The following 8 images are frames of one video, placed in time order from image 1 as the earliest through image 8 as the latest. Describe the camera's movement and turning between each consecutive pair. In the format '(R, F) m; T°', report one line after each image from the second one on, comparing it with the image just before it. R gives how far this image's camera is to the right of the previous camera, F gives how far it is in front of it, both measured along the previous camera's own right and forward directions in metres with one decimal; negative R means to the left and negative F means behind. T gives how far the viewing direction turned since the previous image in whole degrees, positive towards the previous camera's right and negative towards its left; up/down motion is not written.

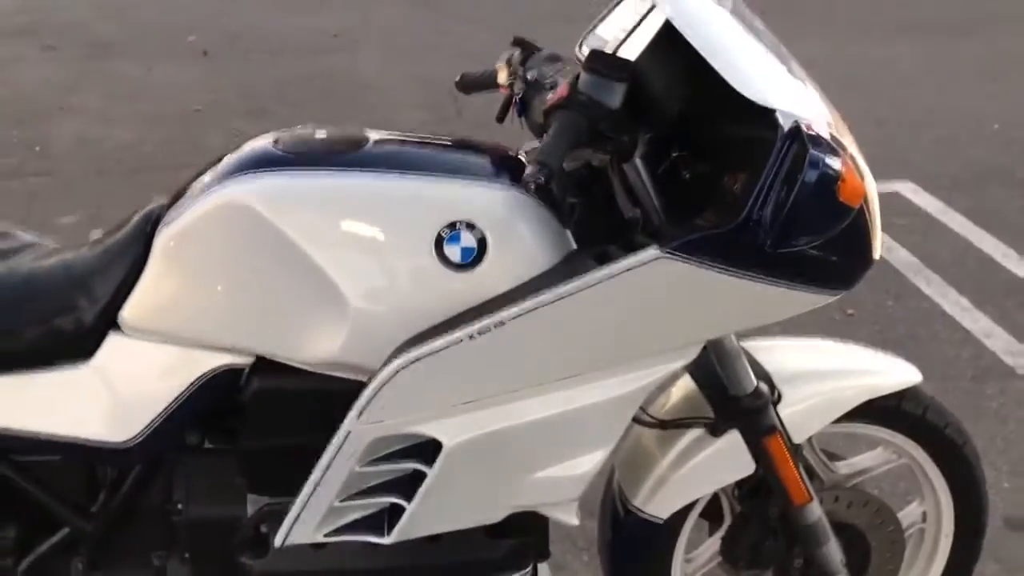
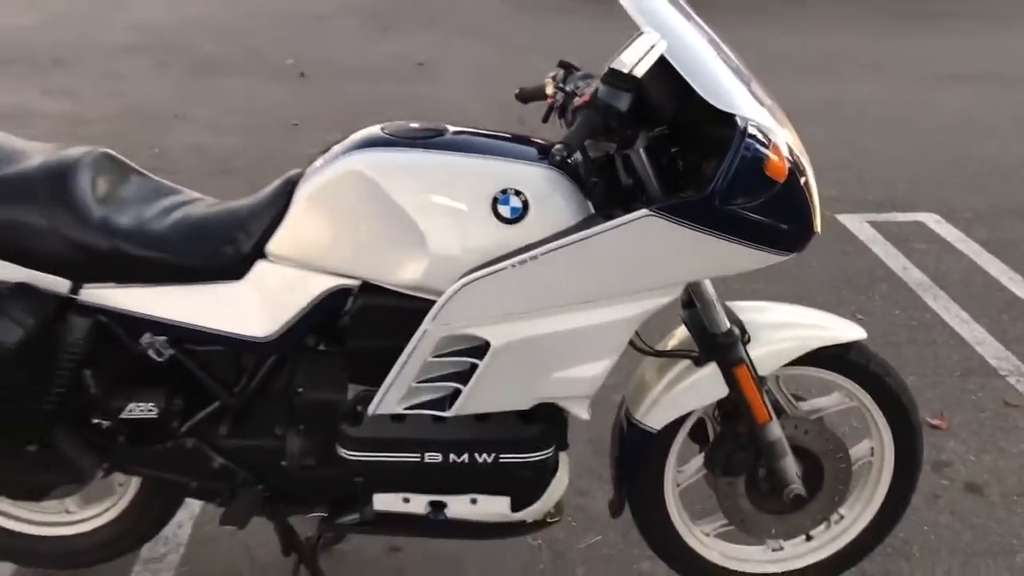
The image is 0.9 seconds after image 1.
(+0.1, -0.6) m; -4°
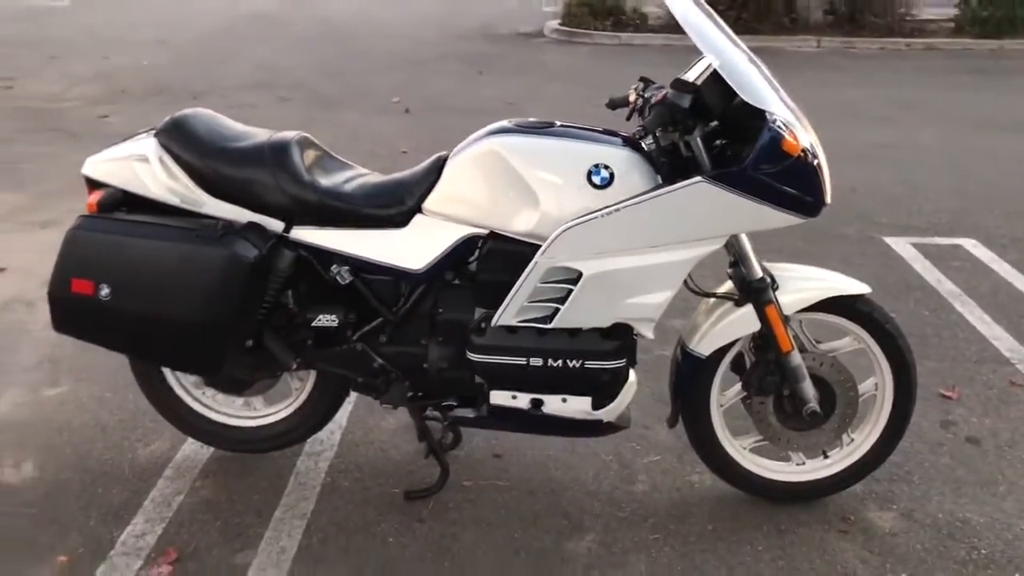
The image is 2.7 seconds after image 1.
(0.0, -0.8) m; -4°
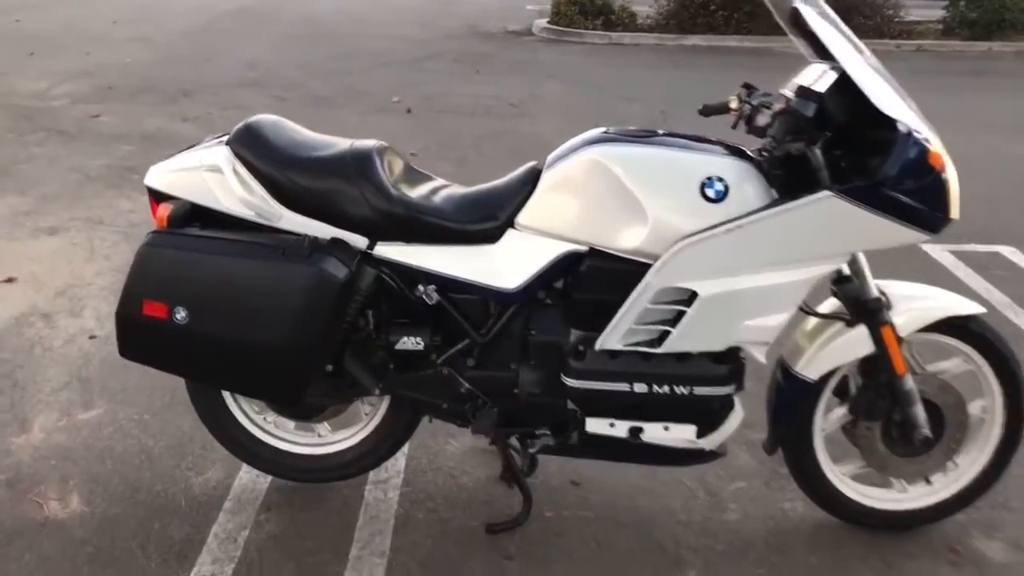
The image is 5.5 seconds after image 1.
(-0.4, +0.2) m; +2°
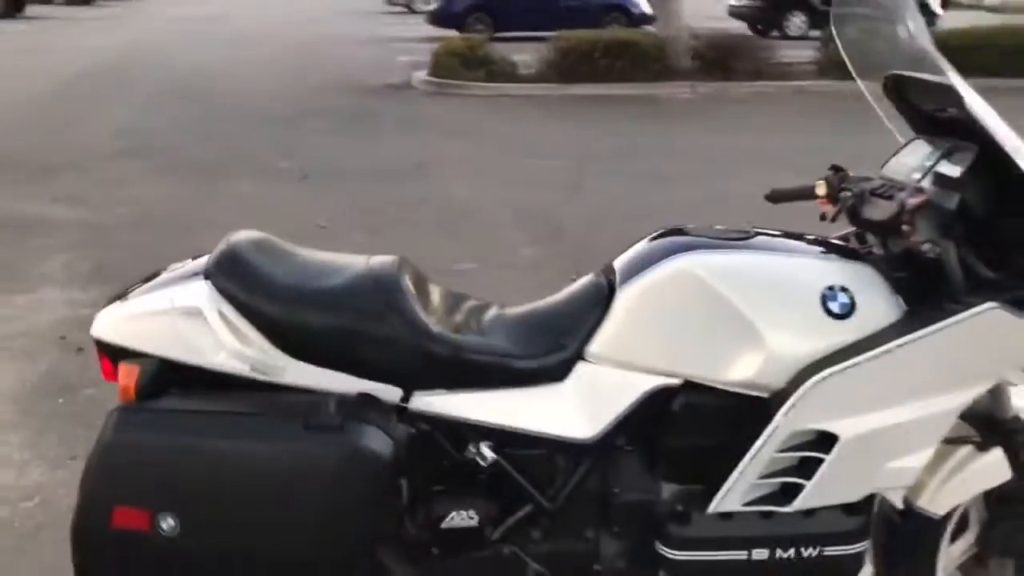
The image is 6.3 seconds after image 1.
(-0.4, +0.6) m; +8°
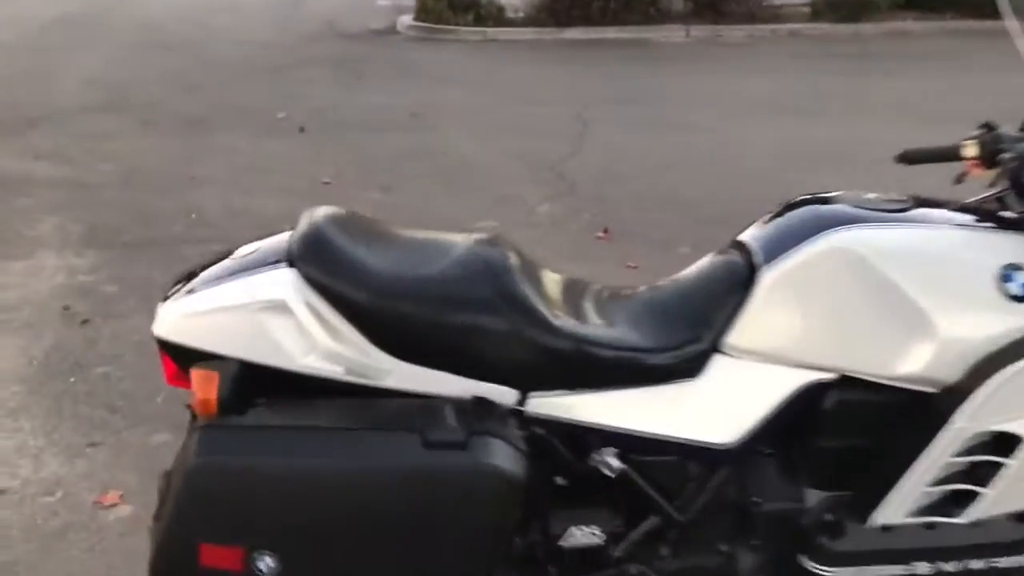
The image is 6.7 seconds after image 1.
(-0.3, +0.3) m; +2°
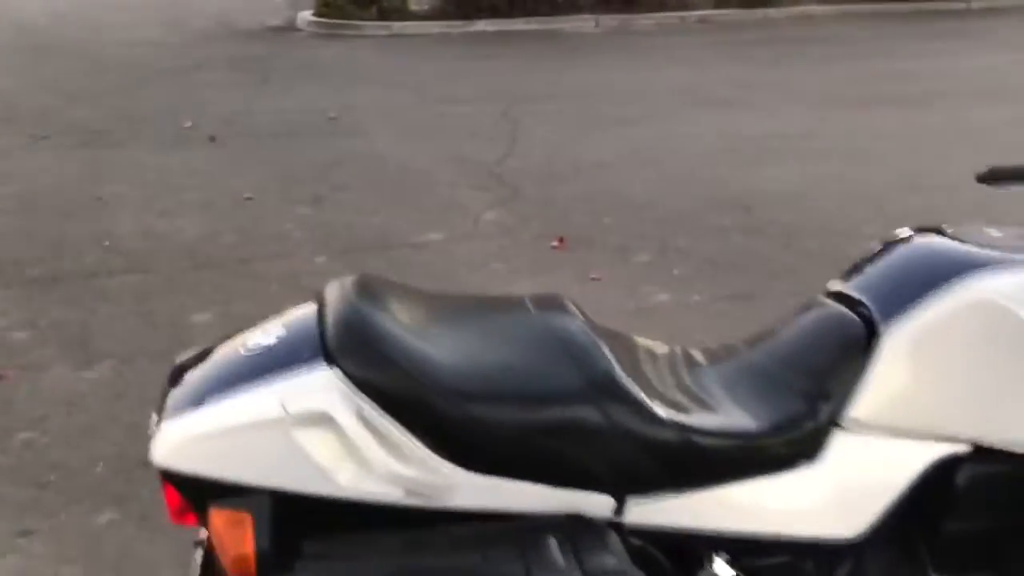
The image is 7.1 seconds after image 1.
(-0.3, +0.4) m; +6°
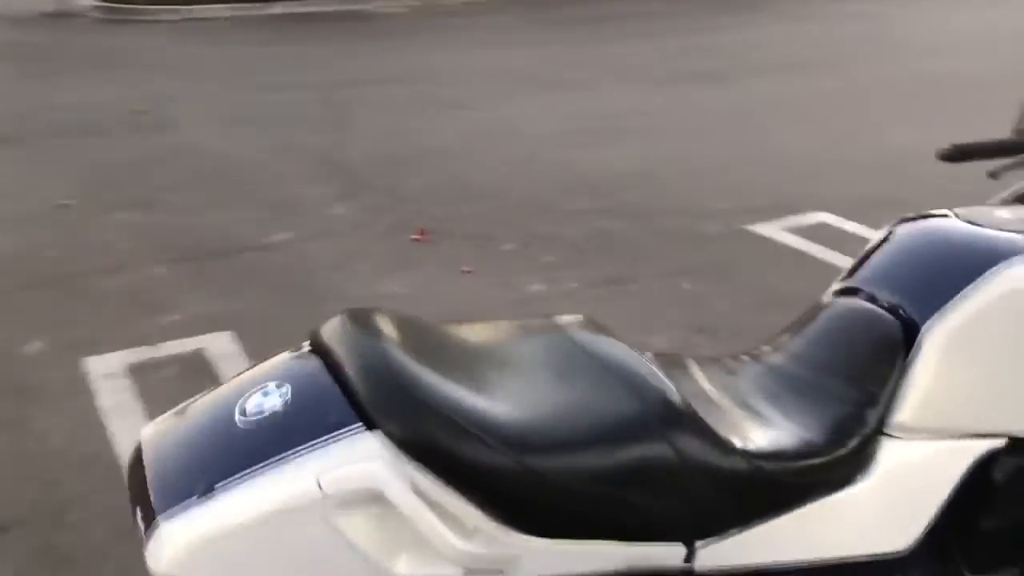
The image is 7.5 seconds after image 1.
(-0.3, +0.2) m; +11°
